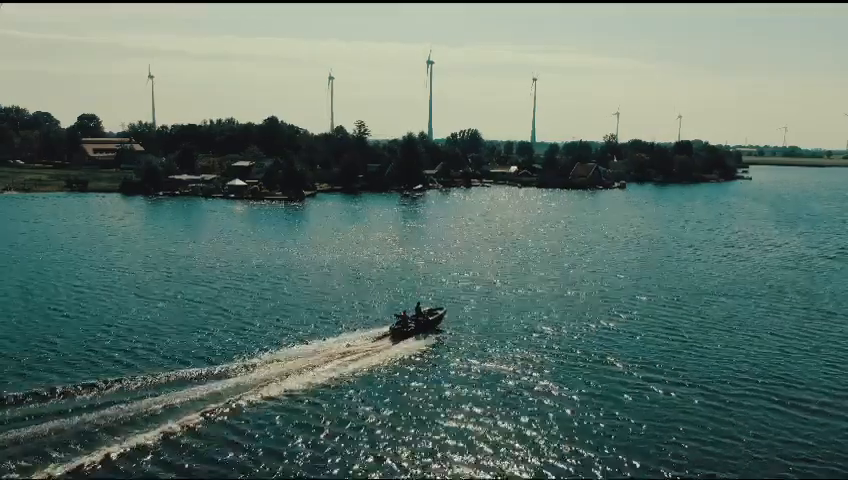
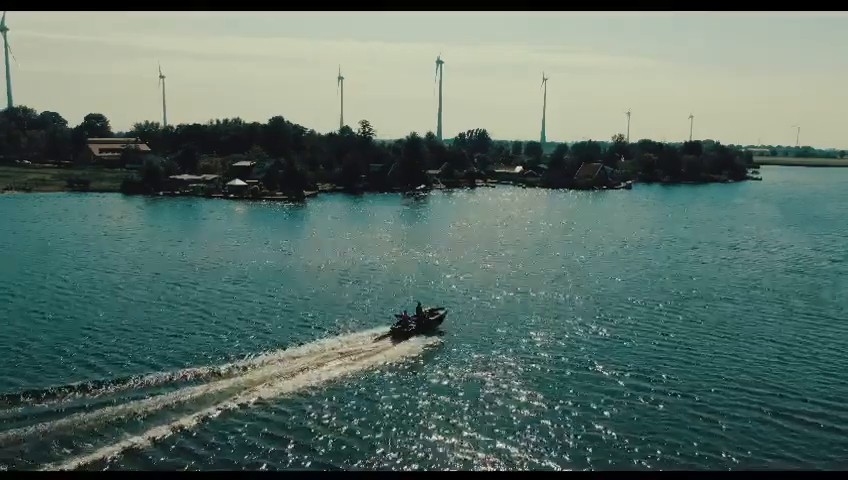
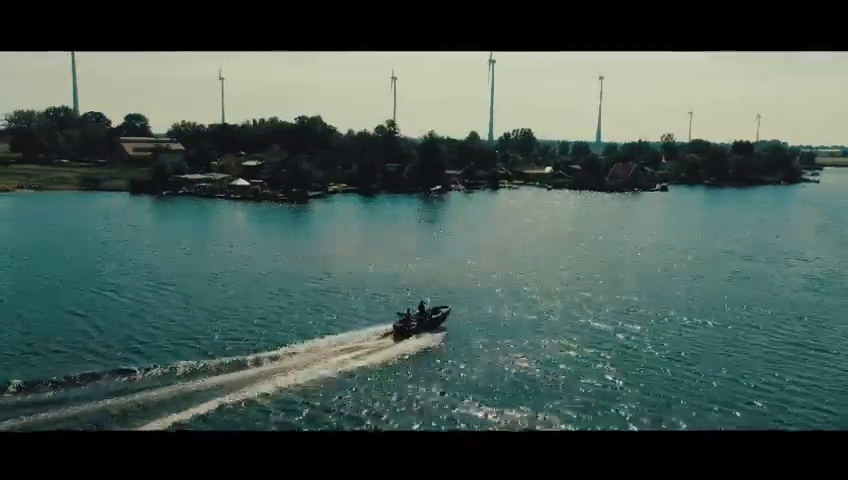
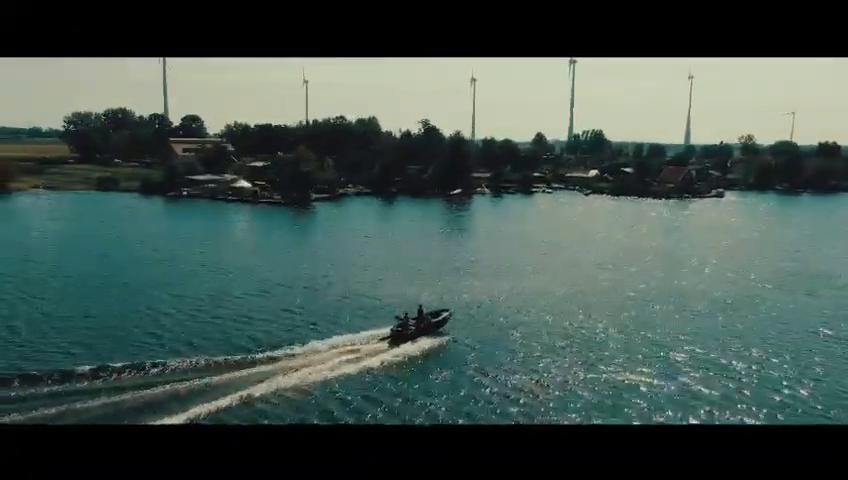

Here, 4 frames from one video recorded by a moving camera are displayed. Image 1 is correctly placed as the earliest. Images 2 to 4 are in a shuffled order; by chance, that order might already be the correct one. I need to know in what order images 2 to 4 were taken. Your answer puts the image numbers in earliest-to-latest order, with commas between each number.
2, 3, 4
